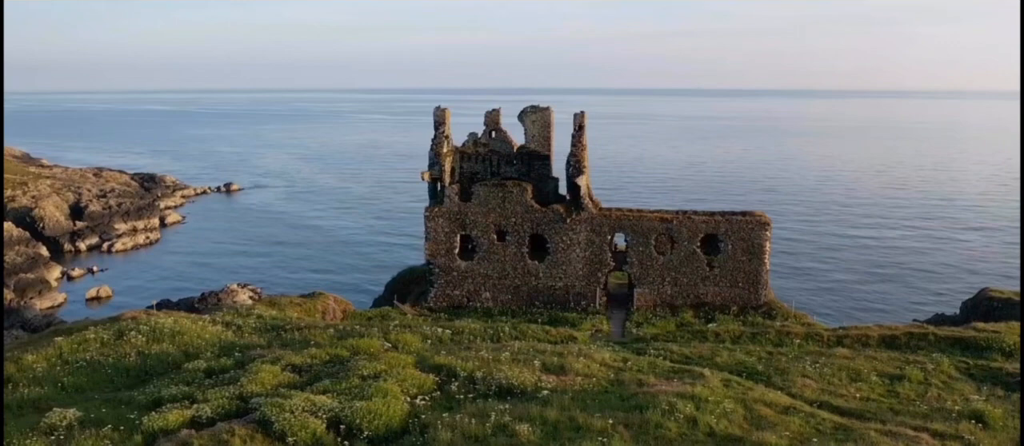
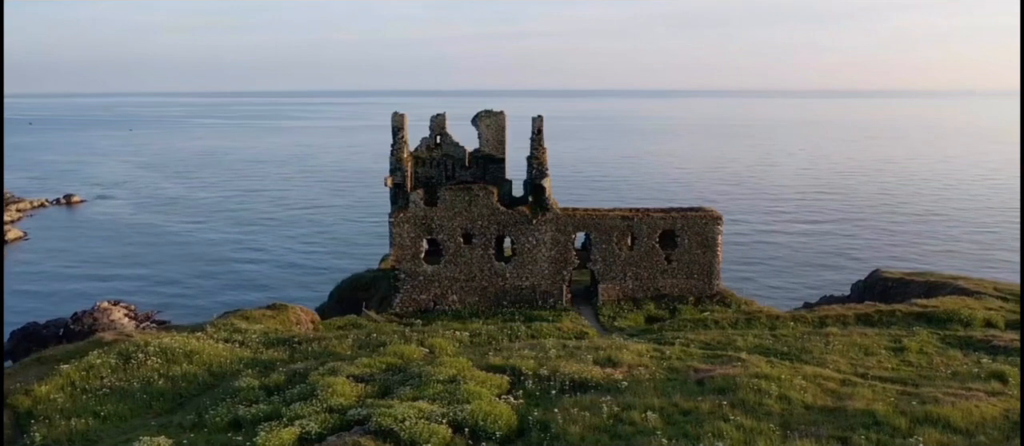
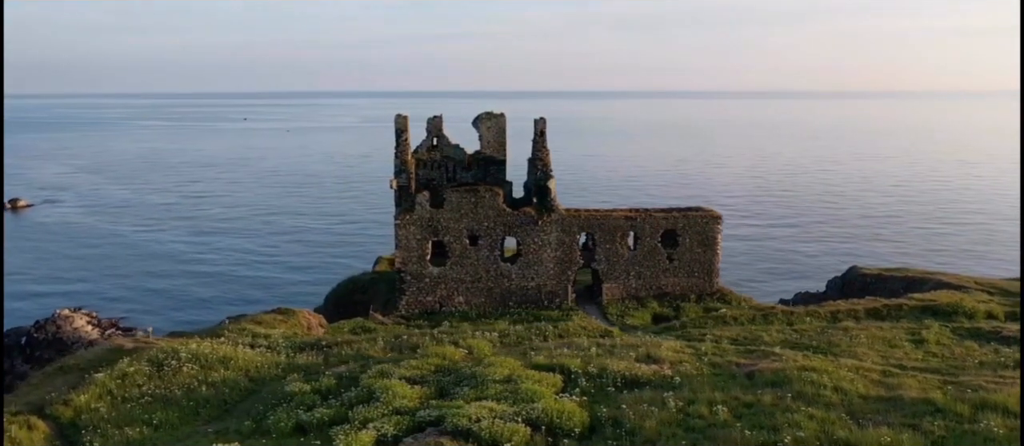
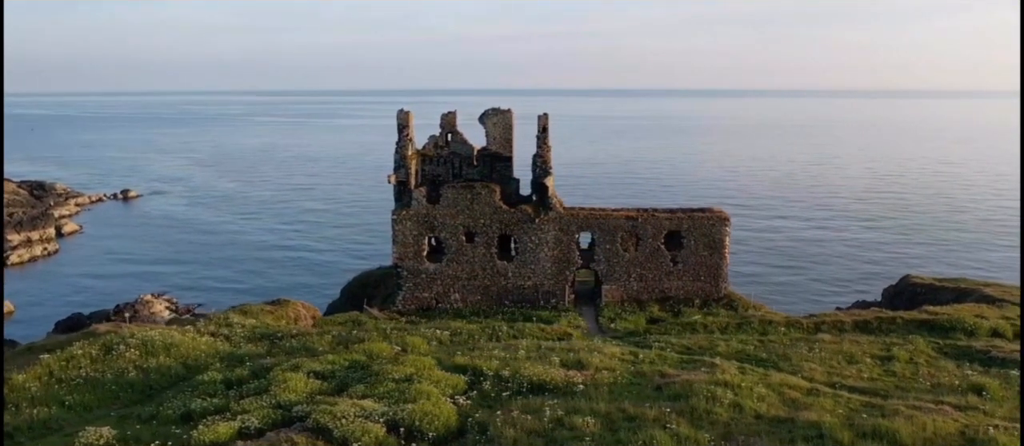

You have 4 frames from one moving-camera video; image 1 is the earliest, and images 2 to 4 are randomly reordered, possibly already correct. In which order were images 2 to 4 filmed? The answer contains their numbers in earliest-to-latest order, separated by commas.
4, 2, 3
